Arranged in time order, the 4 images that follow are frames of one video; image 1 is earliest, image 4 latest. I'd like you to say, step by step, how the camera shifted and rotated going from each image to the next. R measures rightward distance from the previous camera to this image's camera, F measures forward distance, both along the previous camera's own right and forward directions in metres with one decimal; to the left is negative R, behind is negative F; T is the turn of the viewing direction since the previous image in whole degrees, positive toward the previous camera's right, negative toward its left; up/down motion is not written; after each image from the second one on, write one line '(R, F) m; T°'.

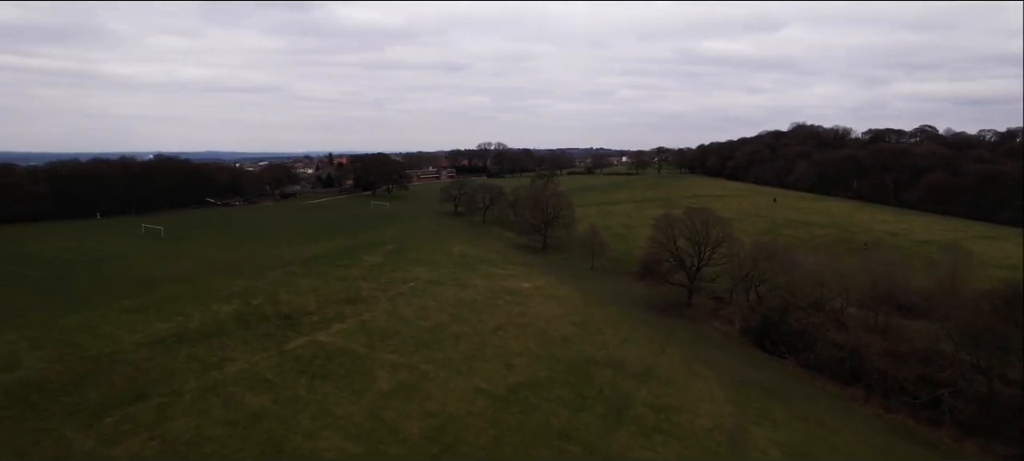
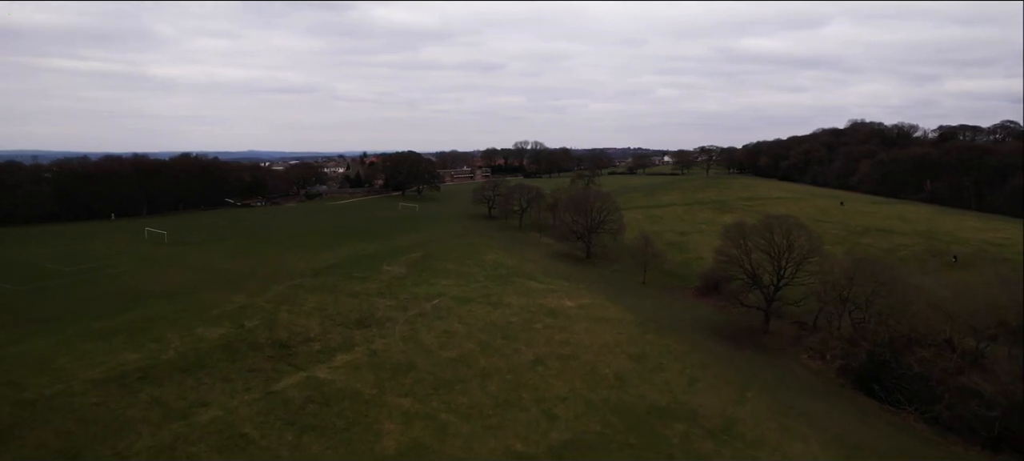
(-0.2, +4.6) m; -3°
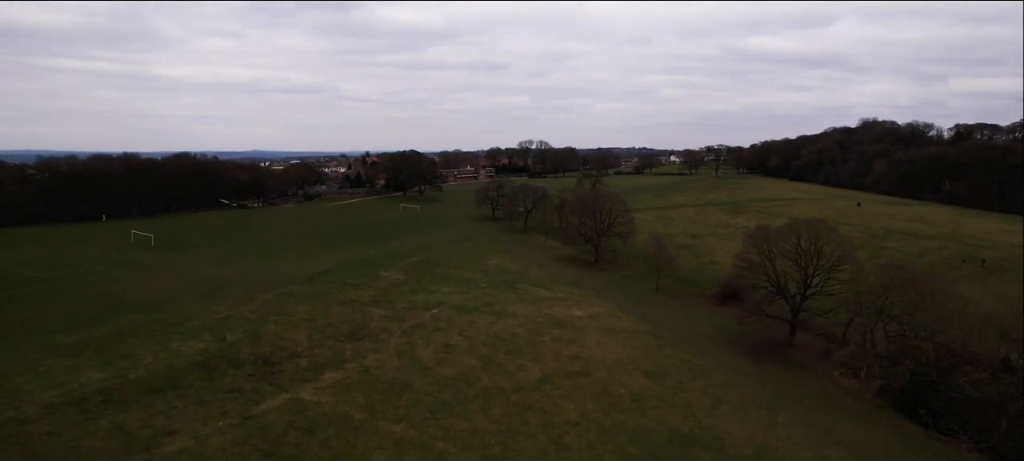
(0.0, +1.9) m; 0°
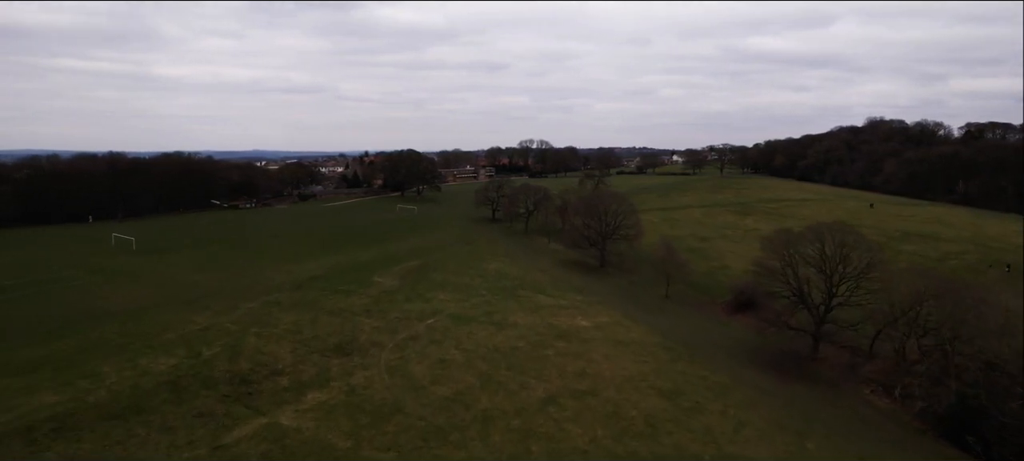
(0.0, +1.7) m; 0°
